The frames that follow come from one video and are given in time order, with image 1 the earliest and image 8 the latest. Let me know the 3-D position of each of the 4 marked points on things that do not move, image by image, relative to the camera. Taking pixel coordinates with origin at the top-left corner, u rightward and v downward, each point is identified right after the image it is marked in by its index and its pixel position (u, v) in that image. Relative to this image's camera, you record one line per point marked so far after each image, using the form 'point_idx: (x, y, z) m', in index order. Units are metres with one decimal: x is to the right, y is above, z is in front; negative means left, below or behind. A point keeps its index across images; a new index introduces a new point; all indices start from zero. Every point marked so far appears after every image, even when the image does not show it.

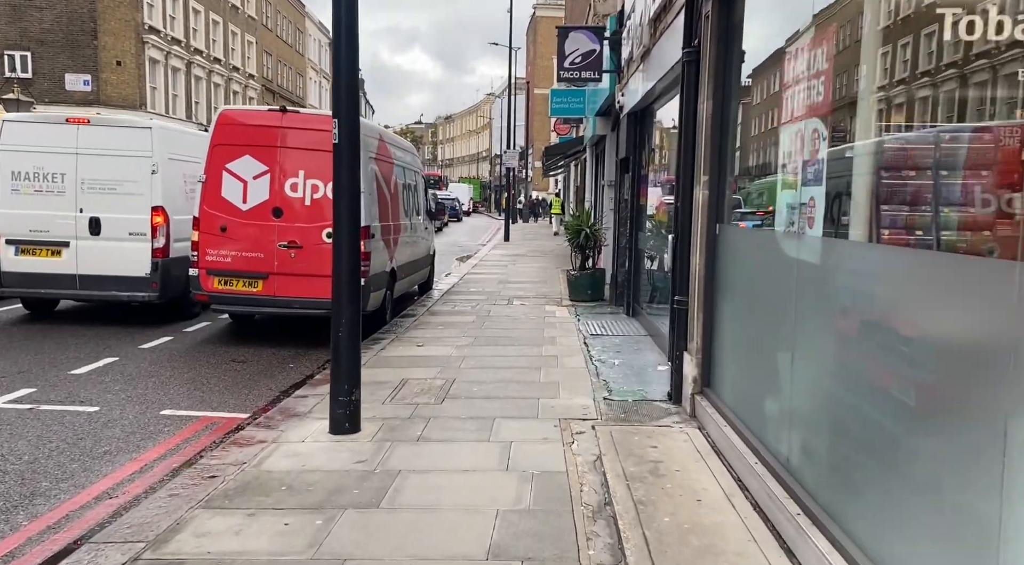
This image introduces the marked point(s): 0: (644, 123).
0: (+1.7, +2.0, +11.1) m
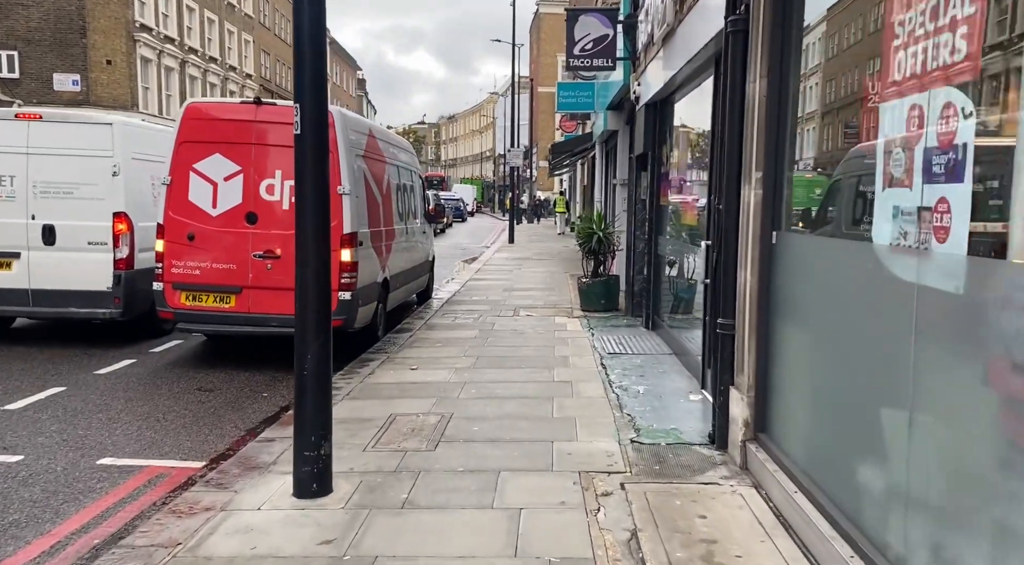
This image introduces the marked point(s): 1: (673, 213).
0: (+1.7, +1.9, +9.9) m
1: (+1.8, +0.7, +9.5) m
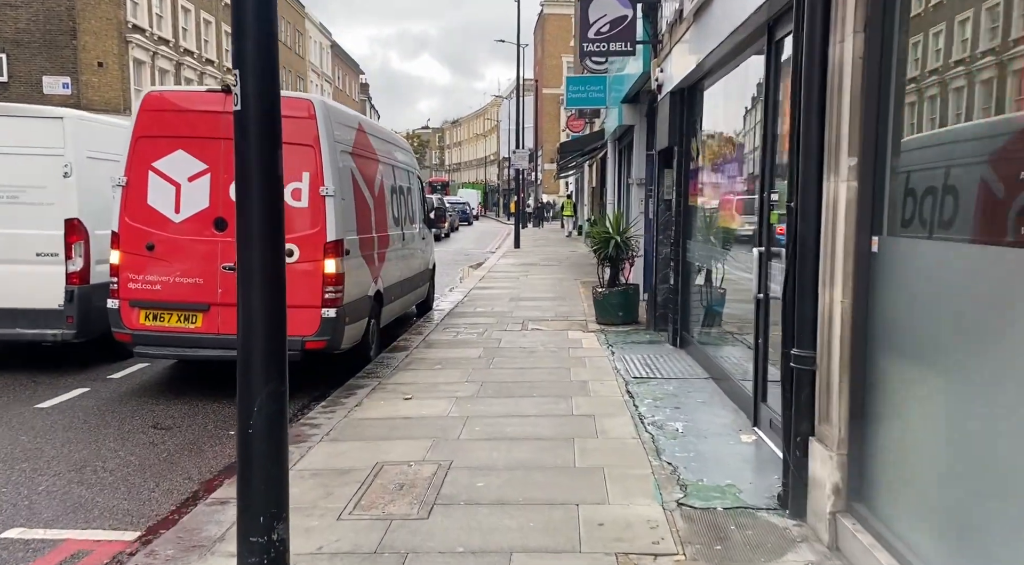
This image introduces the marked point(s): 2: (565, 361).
0: (+1.8, +1.8, +8.8) m
1: (+1.8, +0.6, +8.4) m
2: (+0.5, -0.7, +8.4) m
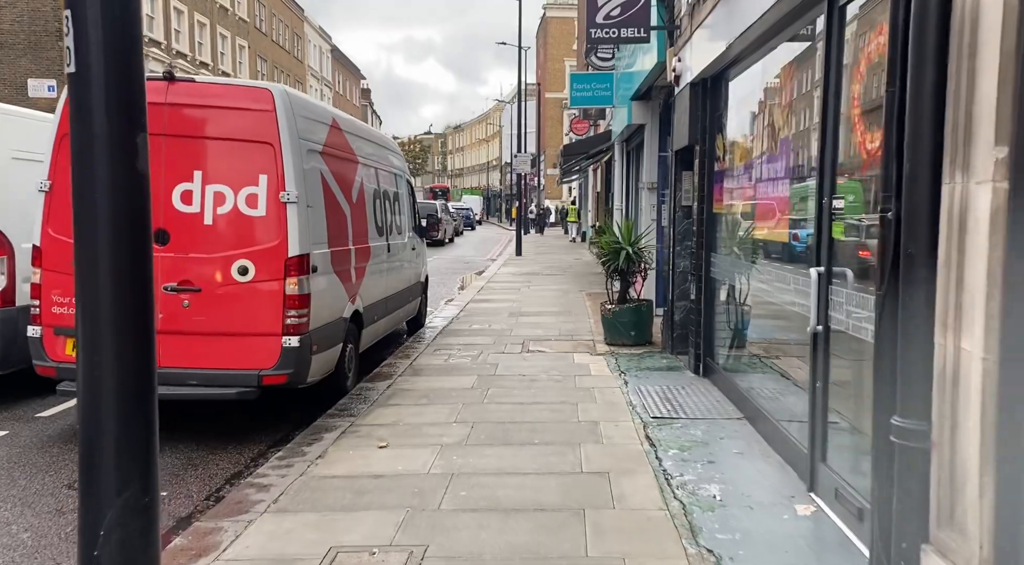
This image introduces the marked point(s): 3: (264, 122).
0: (+1.8, +1.6, +7.7) m
1: (+1.8, +0.5, +7.2) m
2: (+0.5, -0.9, +7.2) m
3: (-1.7, +1.1, +6.1) m
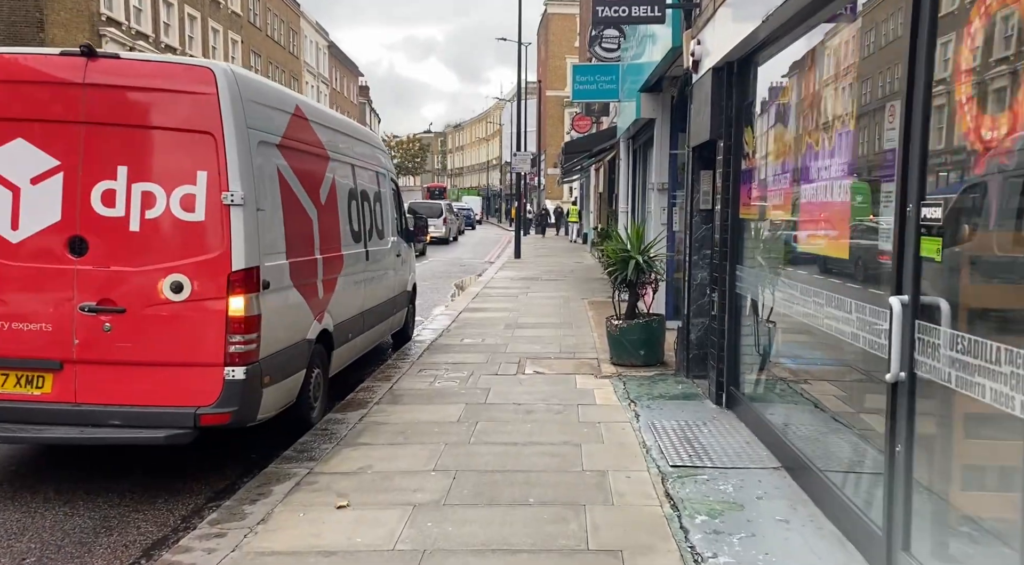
0: (+1.8, +1.5, +6.6) m
1: (+1.8, +0.4, +6.2) m
2: (+0.4, -1.0, +6.2) m
3: (-1.8, +1.0, +5.1) m
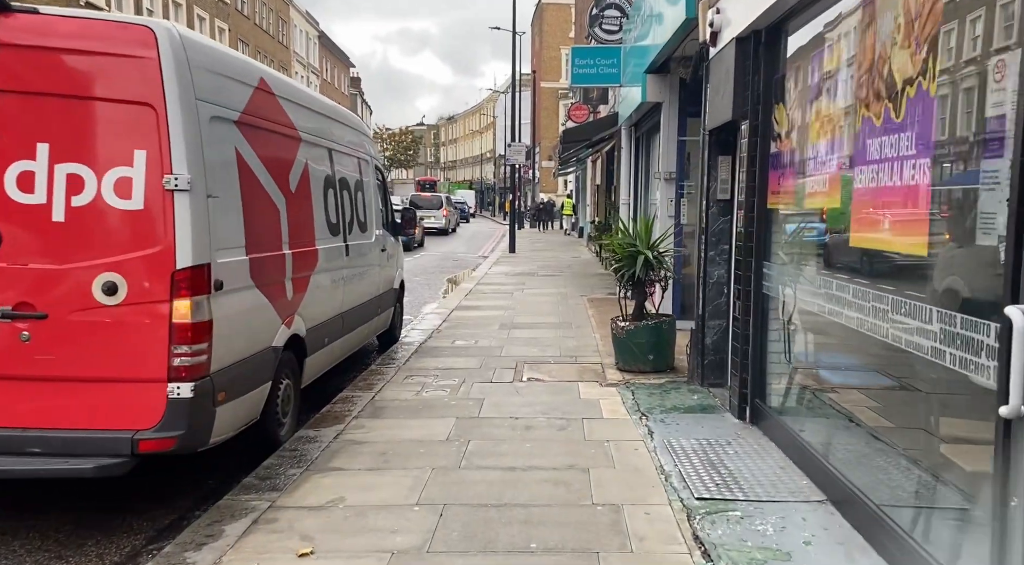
0: (+1.7, +1.5, +5.8) m
1: (+1.7, +0.4, +5.4) m
2: (+0.4, -1.0, +5.4) m
3: (-1.8, +1.0, +4.3) m
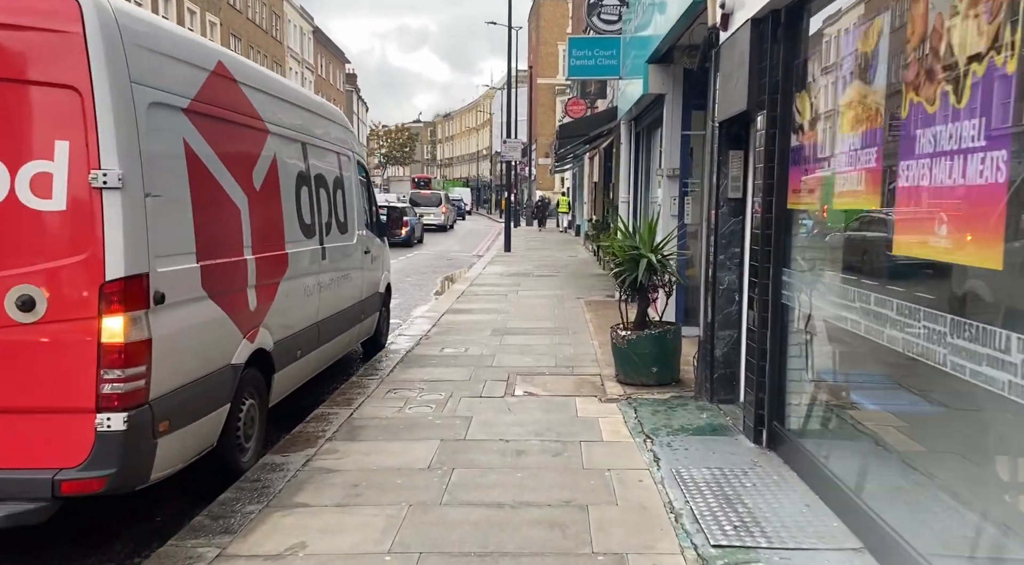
0: (+1.7, +1.5, +5.2) m
1: (+1.7, +0.3, +4.8) m
2: (+0.4, -1.1, +4.8) m
3: (-1.9, +1.0, +3.6) m
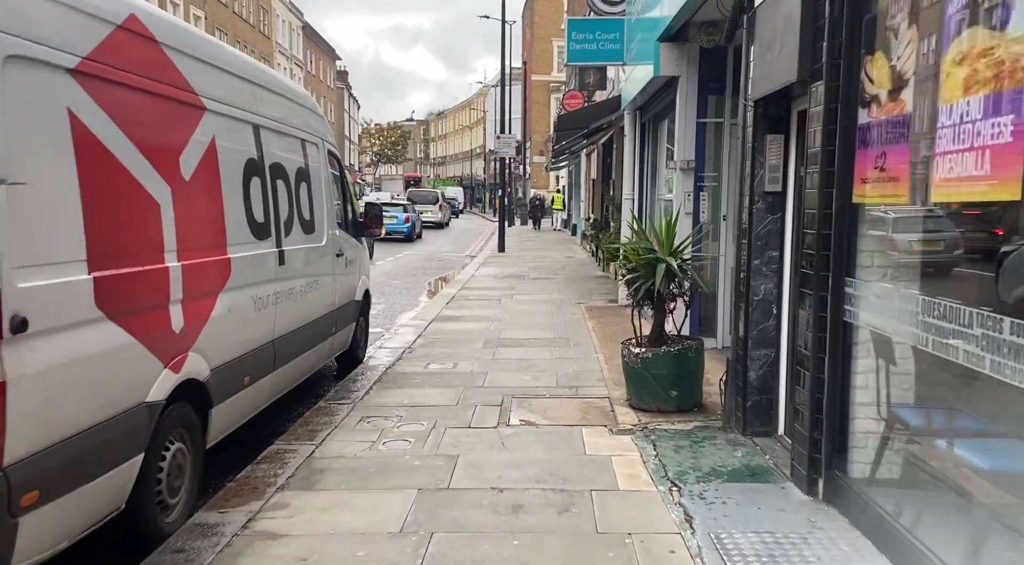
0: (+1.7, +1.4, +4.2) m
1: (+1.7, +0.2, +3.8) m
2: (+0.3, -1.1, +3.7) m
3: (-1.9, +0.9, +2.6) m
